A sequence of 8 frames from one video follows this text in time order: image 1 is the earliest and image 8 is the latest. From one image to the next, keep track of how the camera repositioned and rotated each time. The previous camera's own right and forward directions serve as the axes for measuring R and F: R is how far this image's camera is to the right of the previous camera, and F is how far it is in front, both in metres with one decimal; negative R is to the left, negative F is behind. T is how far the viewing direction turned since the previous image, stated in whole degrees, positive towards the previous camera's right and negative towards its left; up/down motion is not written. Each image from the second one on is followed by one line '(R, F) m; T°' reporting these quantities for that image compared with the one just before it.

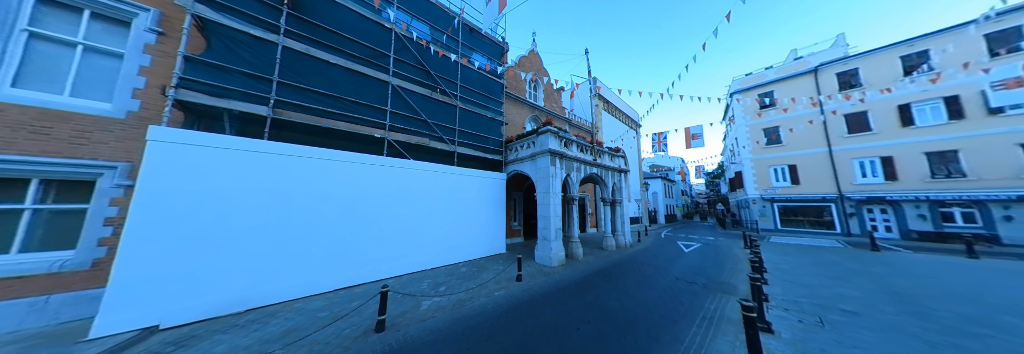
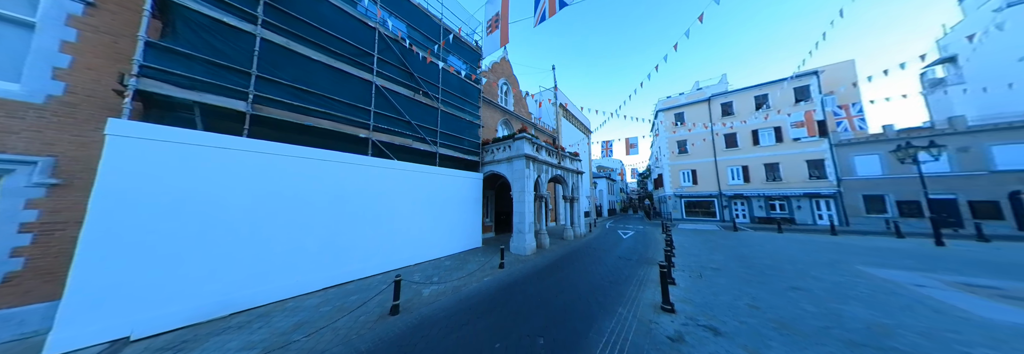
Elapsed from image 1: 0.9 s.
(-1.0, -1.0) m; +12°
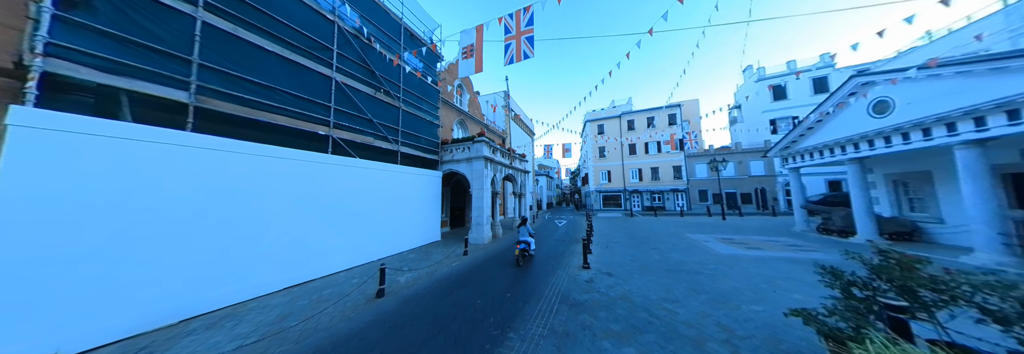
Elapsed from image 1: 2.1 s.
(-0.9, -1.3) m; +16°
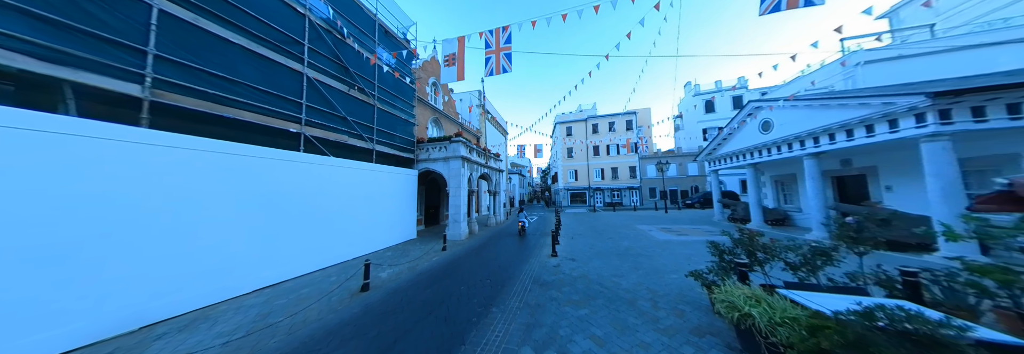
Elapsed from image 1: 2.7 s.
(-0.2, -0.7) m; +8°
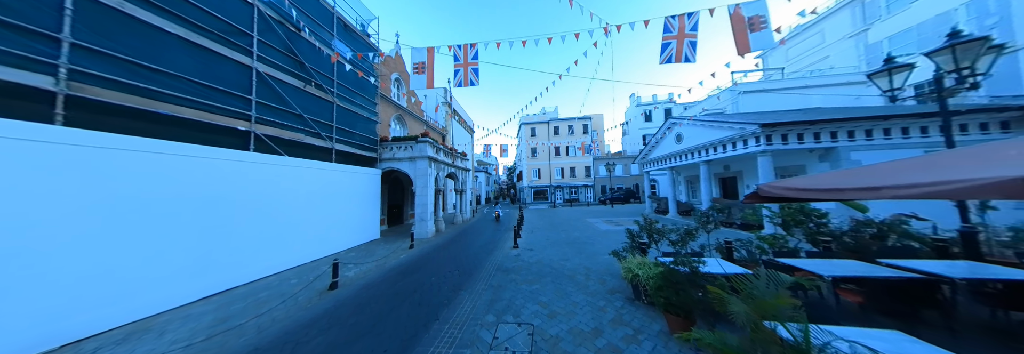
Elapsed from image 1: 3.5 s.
(0.0, -0.8) m; +9°
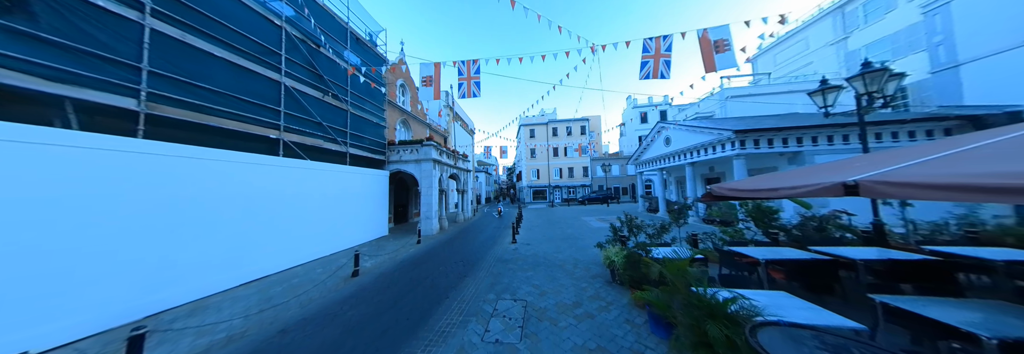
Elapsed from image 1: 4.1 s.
(+0.1, -0.8) m; 0°
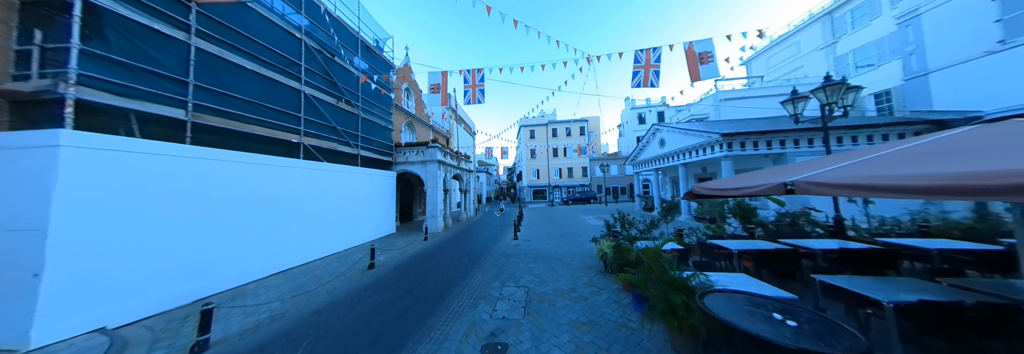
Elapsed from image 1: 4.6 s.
(-0.1, -0.5) m; 0°
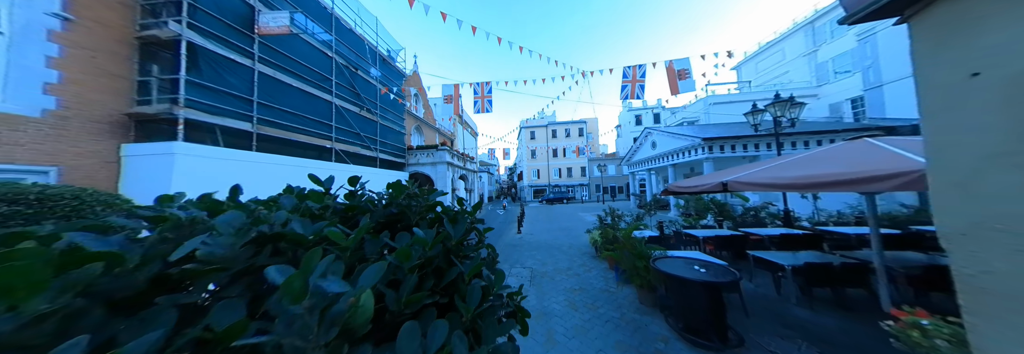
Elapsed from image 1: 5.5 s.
(-0.2, -1.0) m; 0°
